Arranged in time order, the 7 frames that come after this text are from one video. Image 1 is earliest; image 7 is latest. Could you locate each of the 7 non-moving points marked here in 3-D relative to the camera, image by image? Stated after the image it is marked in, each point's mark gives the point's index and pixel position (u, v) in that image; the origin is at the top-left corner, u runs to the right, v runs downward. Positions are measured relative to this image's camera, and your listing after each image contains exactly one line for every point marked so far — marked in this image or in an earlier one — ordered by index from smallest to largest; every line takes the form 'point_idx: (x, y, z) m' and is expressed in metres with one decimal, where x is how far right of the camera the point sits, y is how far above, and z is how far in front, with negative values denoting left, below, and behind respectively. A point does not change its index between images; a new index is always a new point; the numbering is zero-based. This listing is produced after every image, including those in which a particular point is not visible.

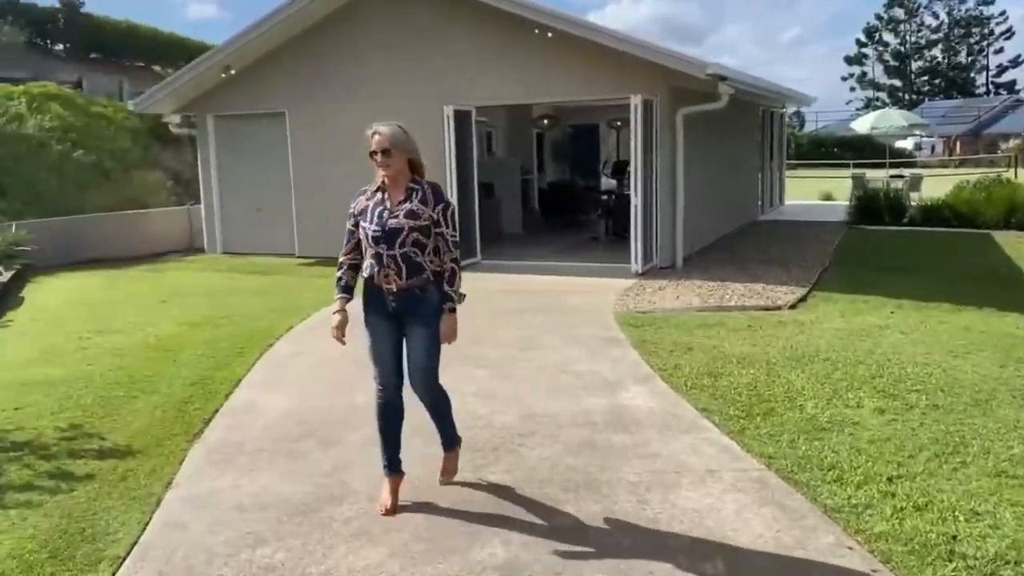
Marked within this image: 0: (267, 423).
0: (-1.5, -0.8, +5.3) m
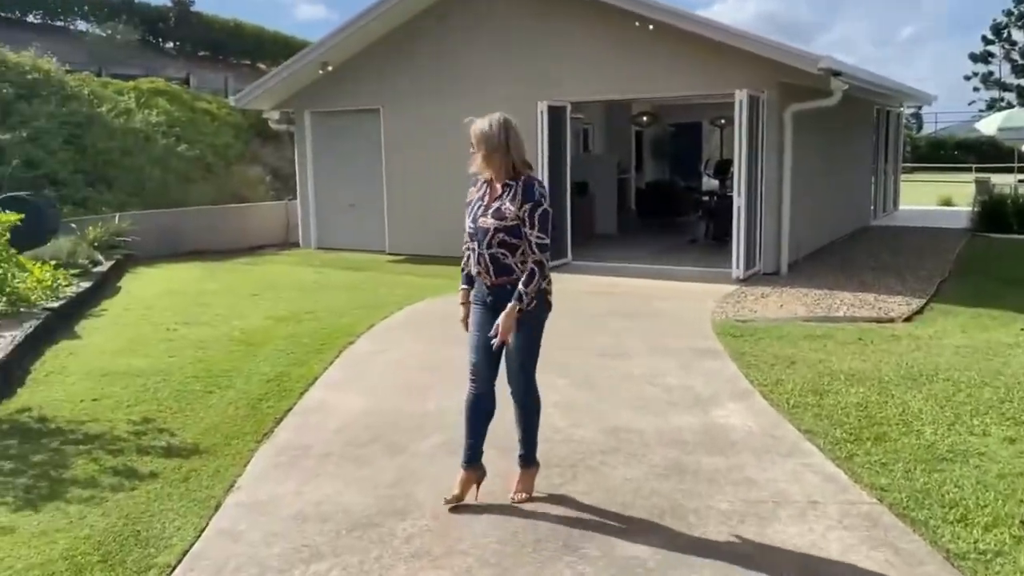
0: (-1.0, -0.8, +5.1) m
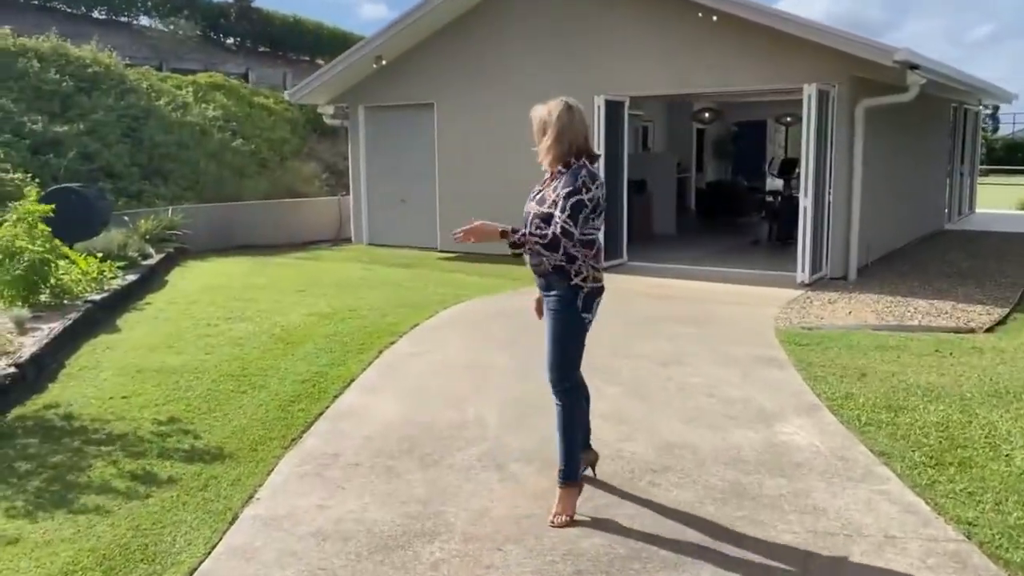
0: (-0.8, -0.8, +4.8) m
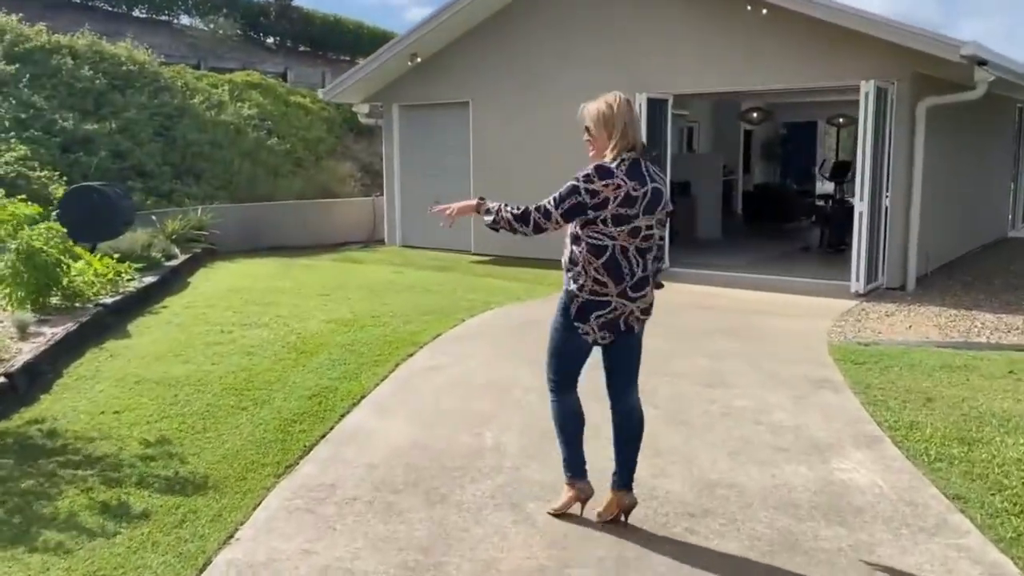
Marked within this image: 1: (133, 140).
0: (-0.7, -0.9, +4.3) m
1: (-6.0, +2.3, +13.7) m
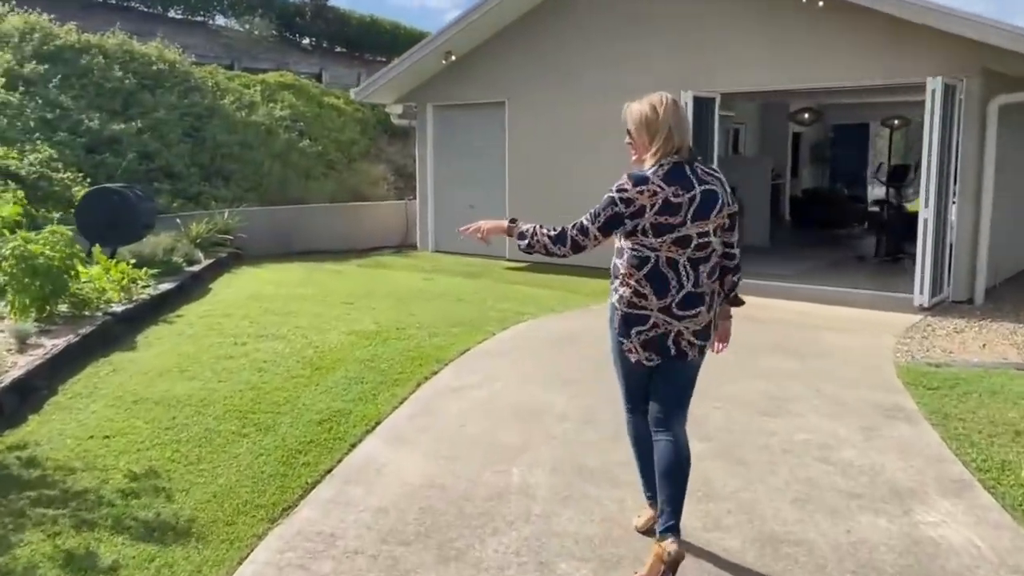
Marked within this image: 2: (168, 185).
0: (-0.6, -0.9, +3.8) m
1: (-5.4, +2.3, +13.4) m
2: (-5.1, +1.5, +12.9) m
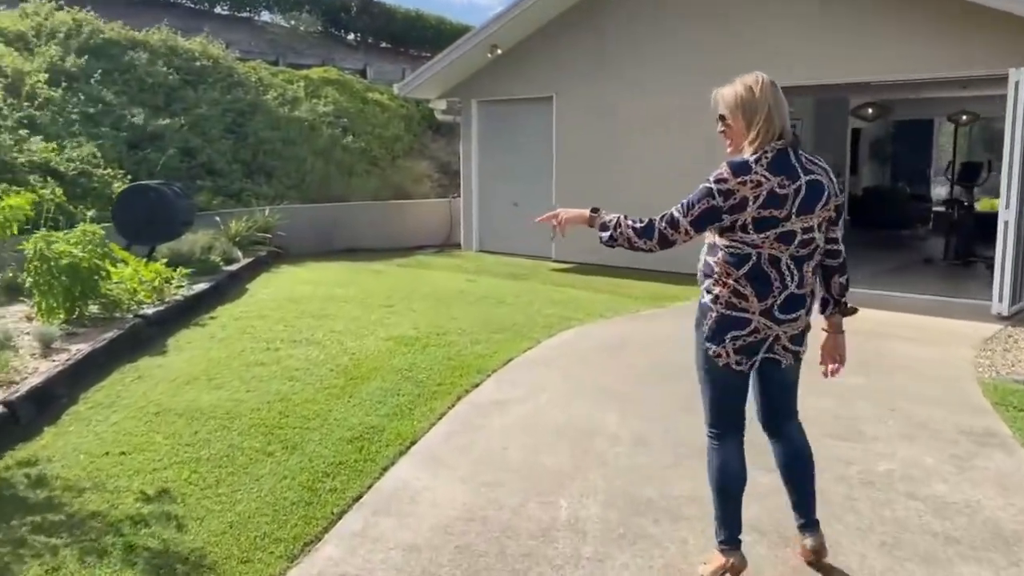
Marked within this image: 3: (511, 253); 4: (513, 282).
0: (-0.4, -1.0, +3.4) m
1: (-4.7, +2.3, +13.2) m
2: (-4.4, +1.6, +12.7) m
3: (0.0, +0.5, +13.1) m
4: (0.0, +0.1, +10.2) m
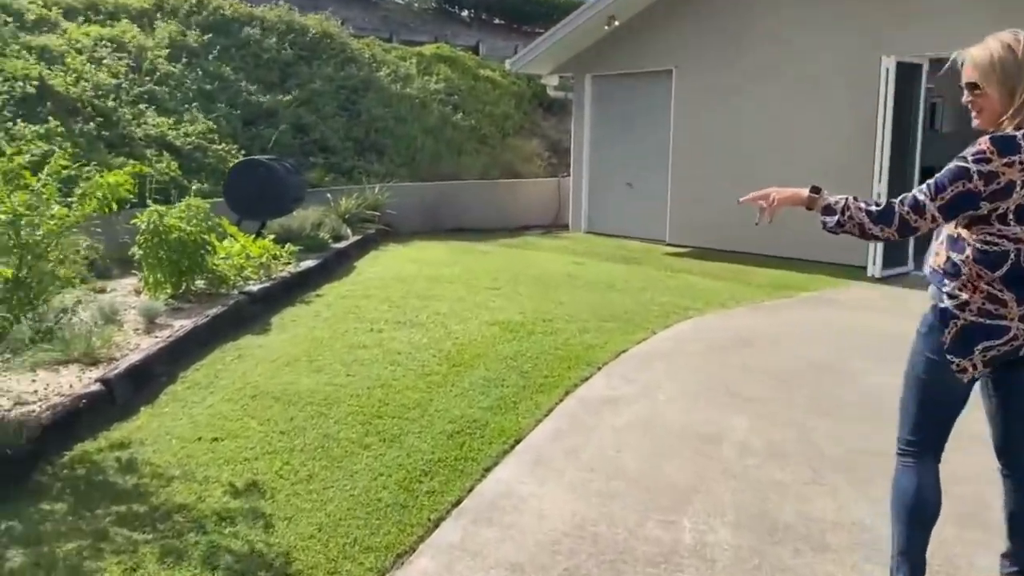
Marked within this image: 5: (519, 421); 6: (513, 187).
0: (0.0, -0.9, +3.0) m
1: (-3.0, +2.7, +13.2) m
2: (-2.8, +1.9, +12.7) m
3: (+1.6, +0.8, +12.6) m
4: (+1.3, +0.2, +9.7) m
5: (0.0, -0.7, +4.3) m
6: (0.0, +1.6, +13.4) m
